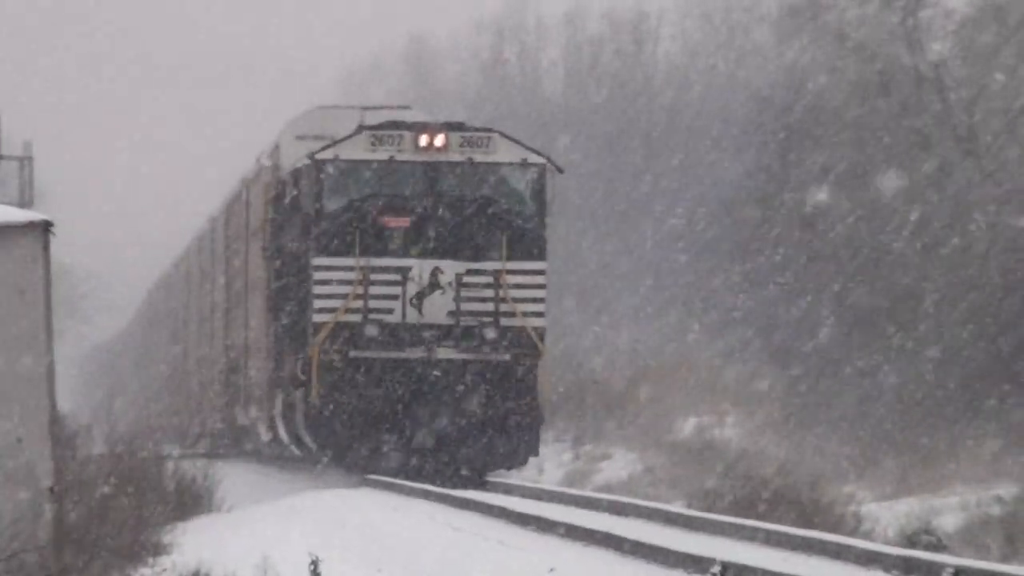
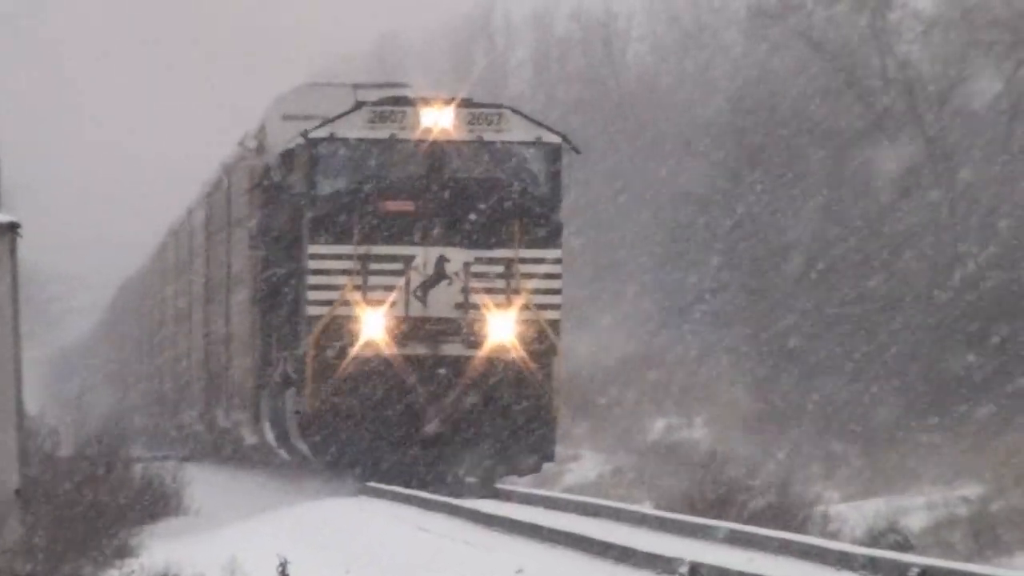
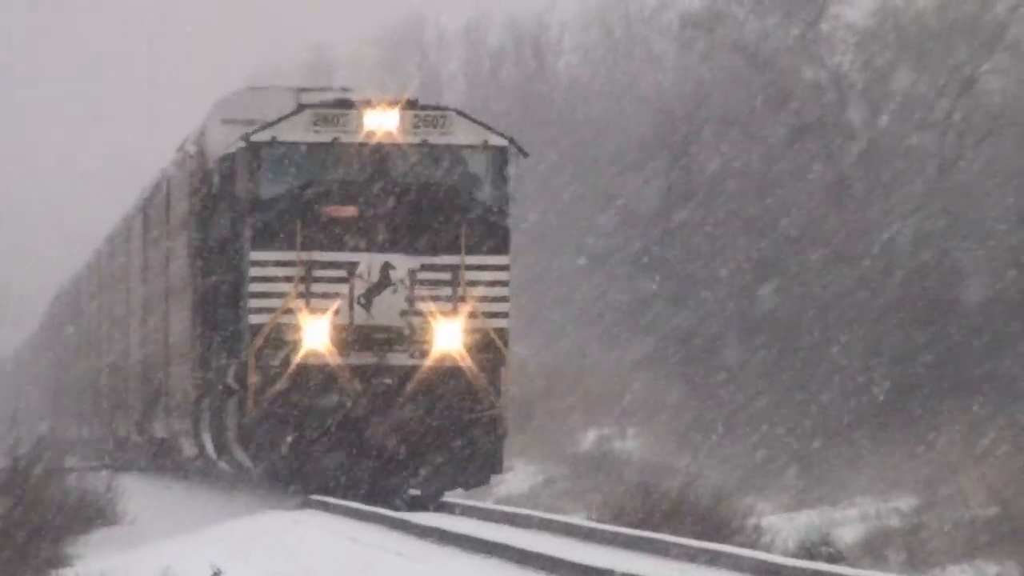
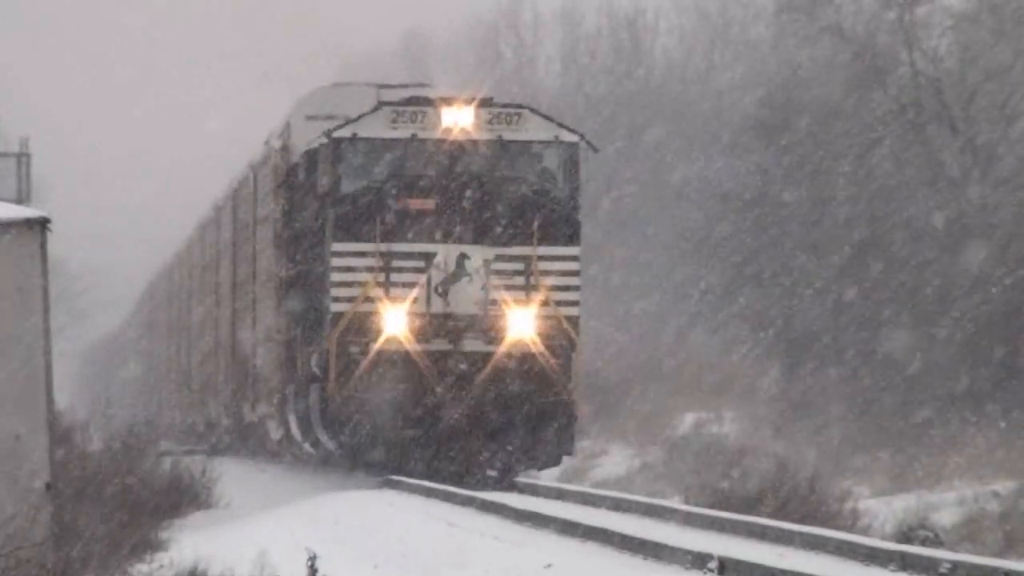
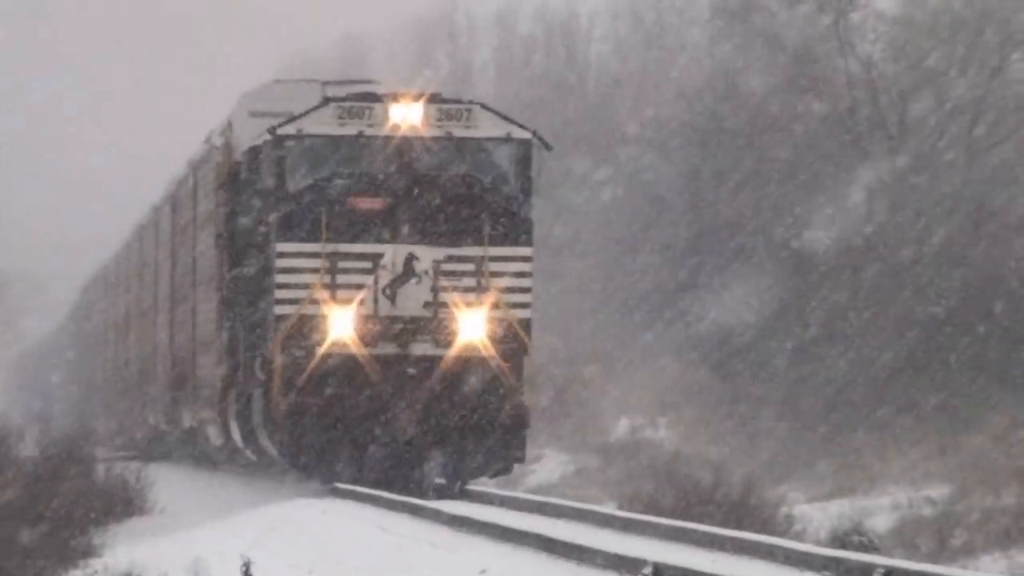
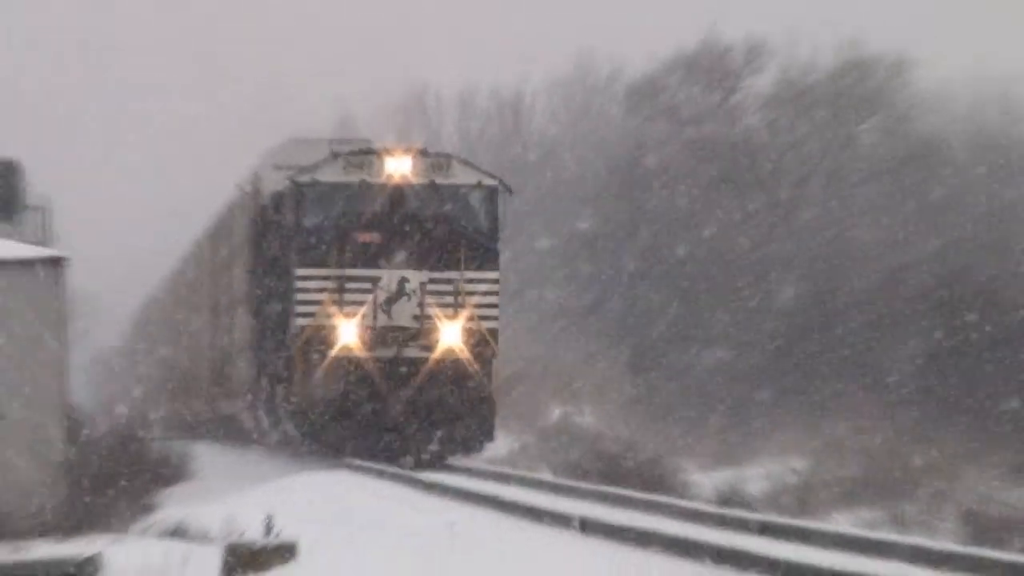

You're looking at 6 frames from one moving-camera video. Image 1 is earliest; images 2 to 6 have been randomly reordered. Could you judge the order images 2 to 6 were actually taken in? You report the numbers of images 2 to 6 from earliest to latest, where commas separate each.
4, 2, 5, 3, 6
